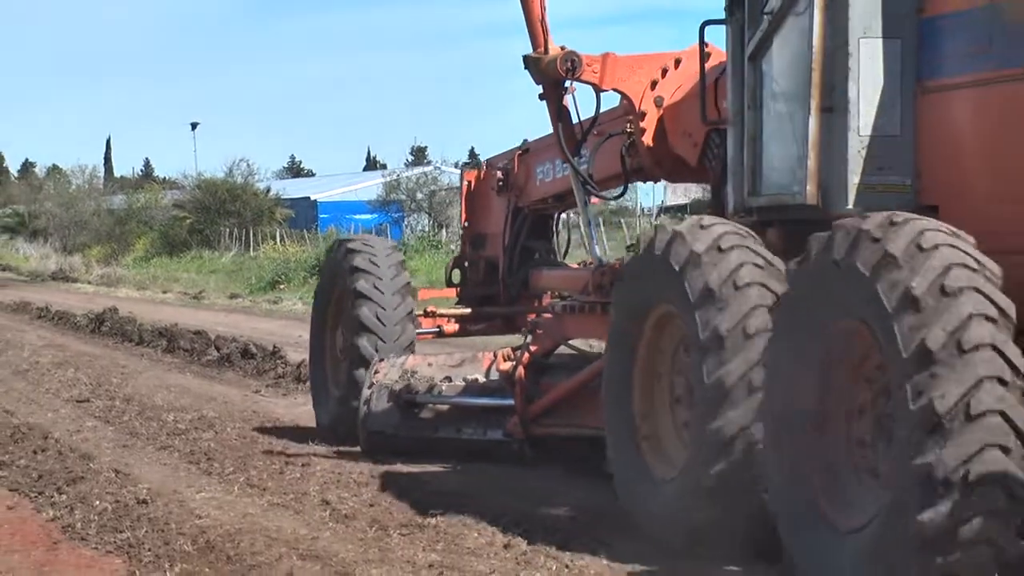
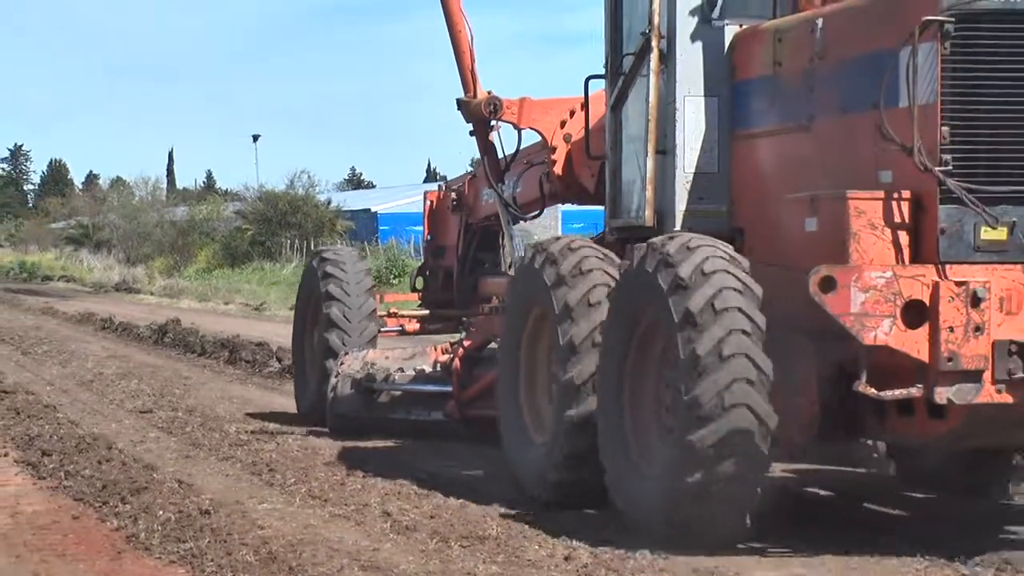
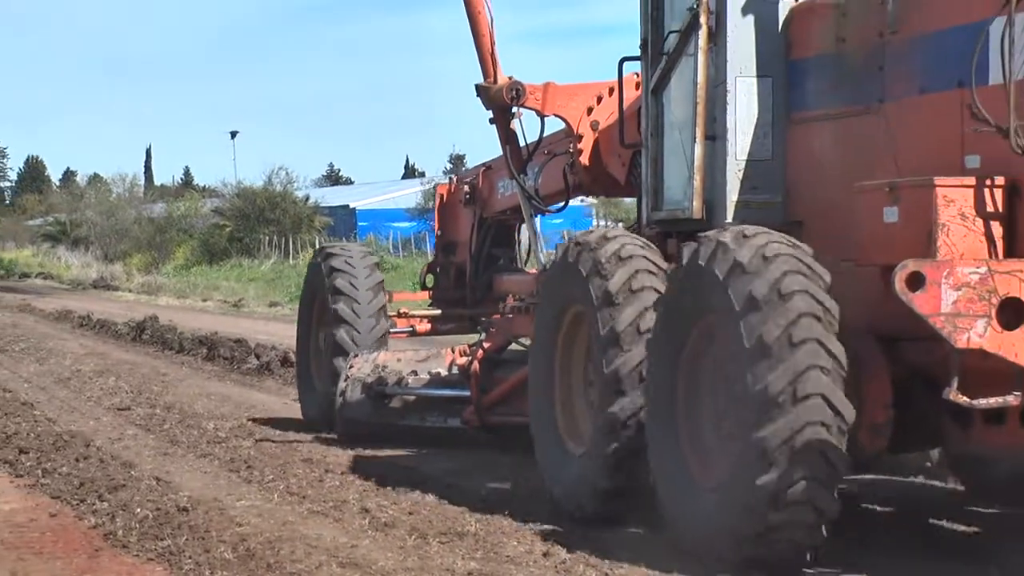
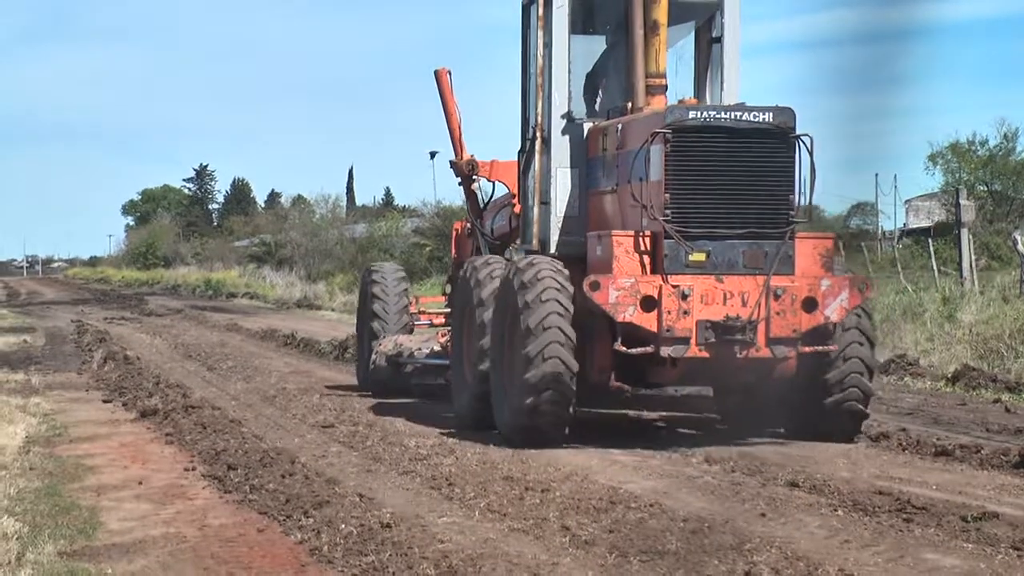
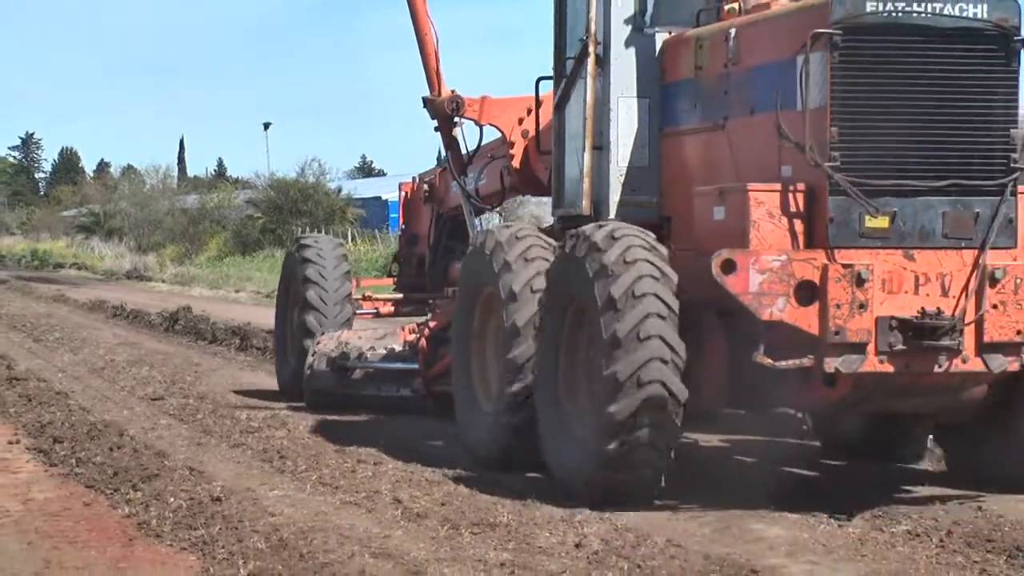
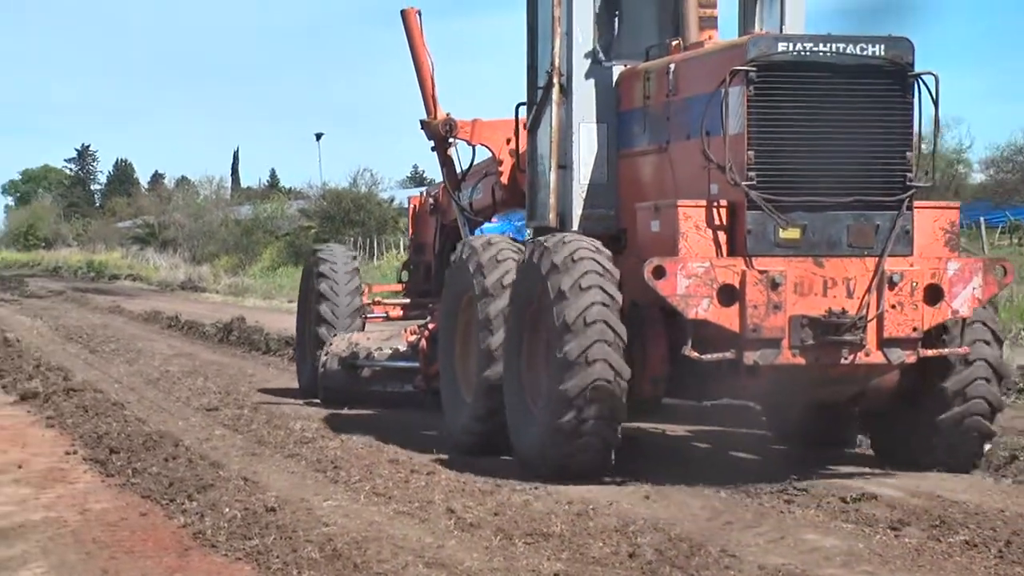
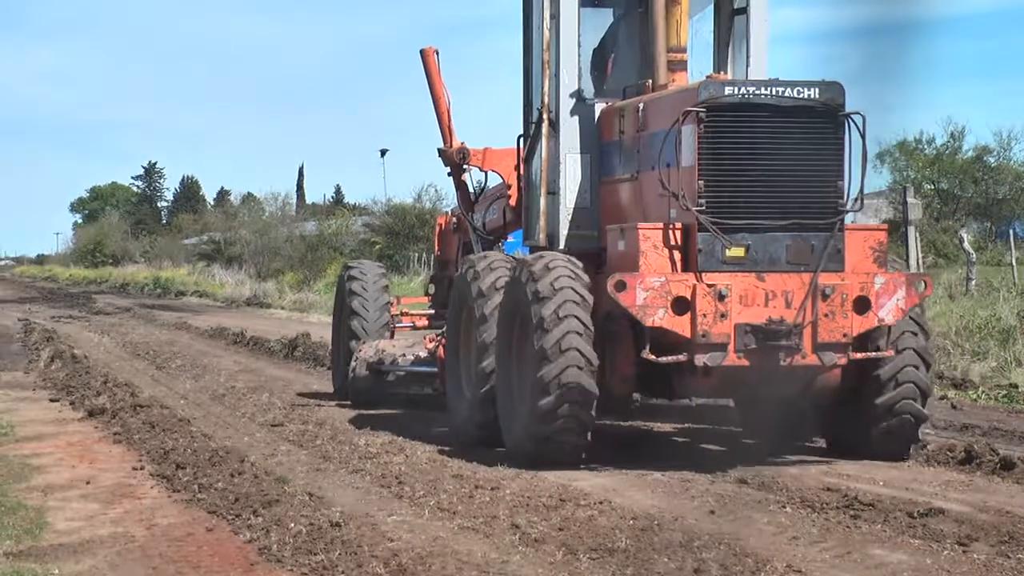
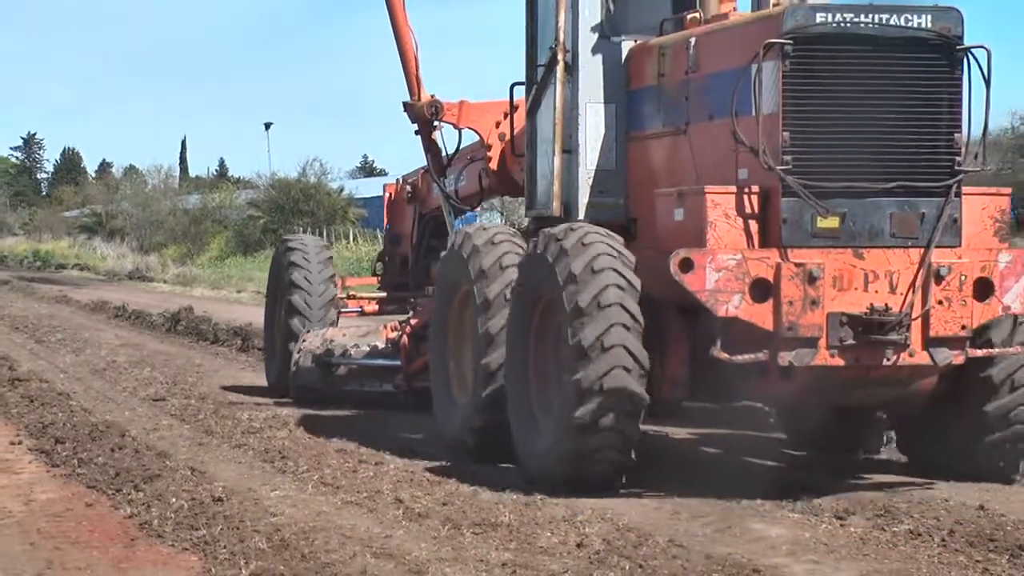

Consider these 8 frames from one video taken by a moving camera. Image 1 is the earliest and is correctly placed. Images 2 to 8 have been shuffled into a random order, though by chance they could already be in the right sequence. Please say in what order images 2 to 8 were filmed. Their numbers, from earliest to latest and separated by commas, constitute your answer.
3, 2, 5, 8, 6, 7, 4
